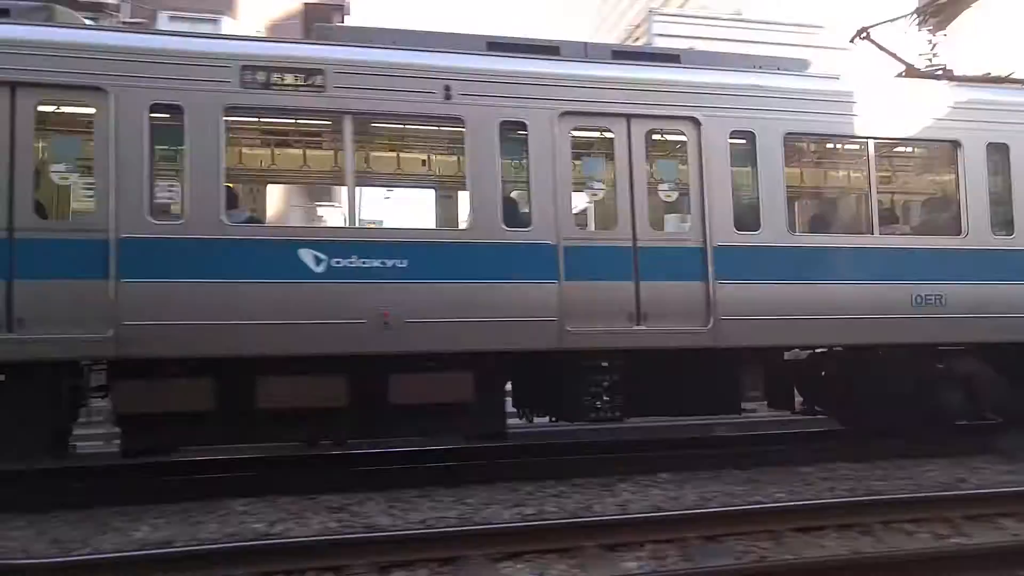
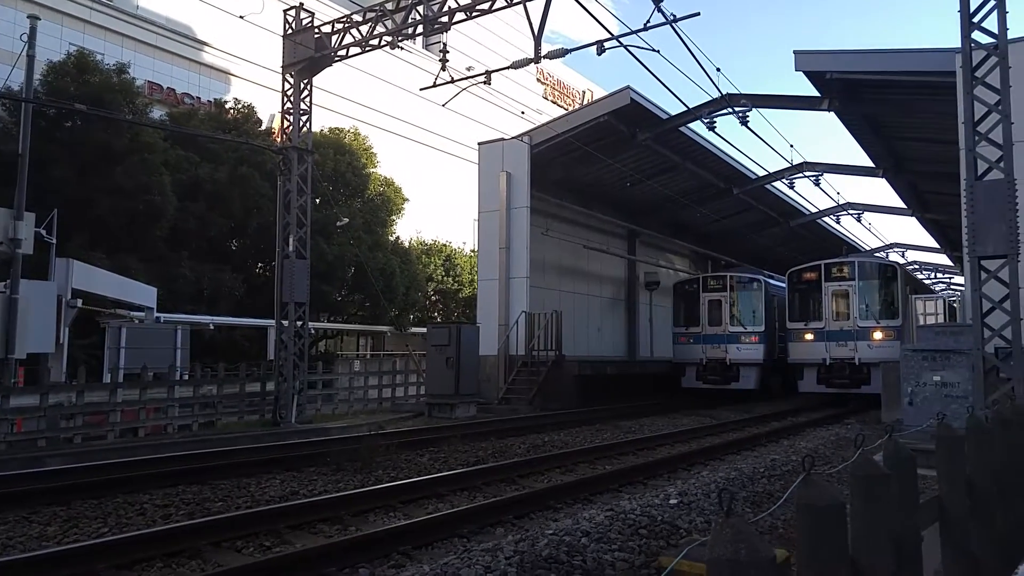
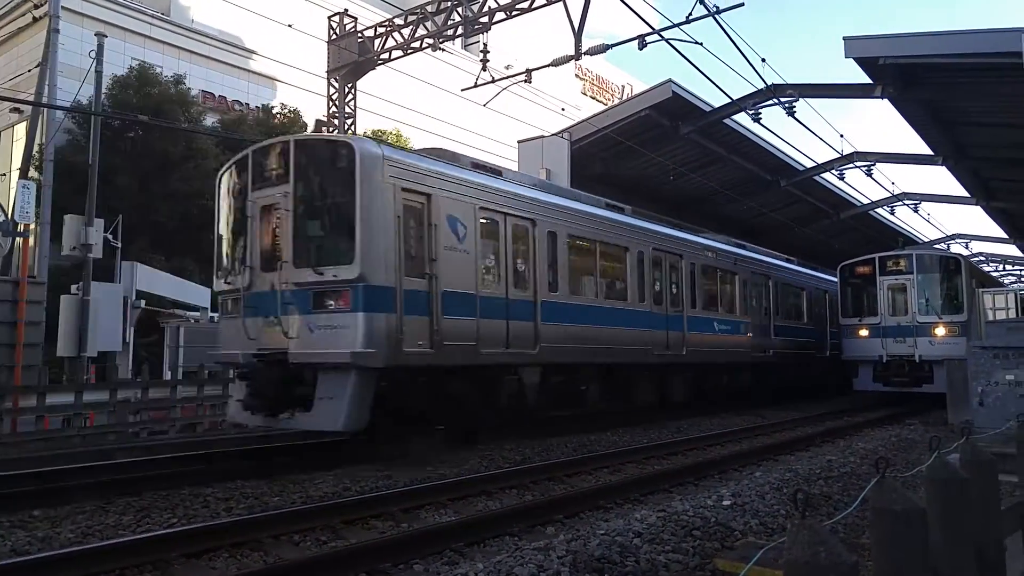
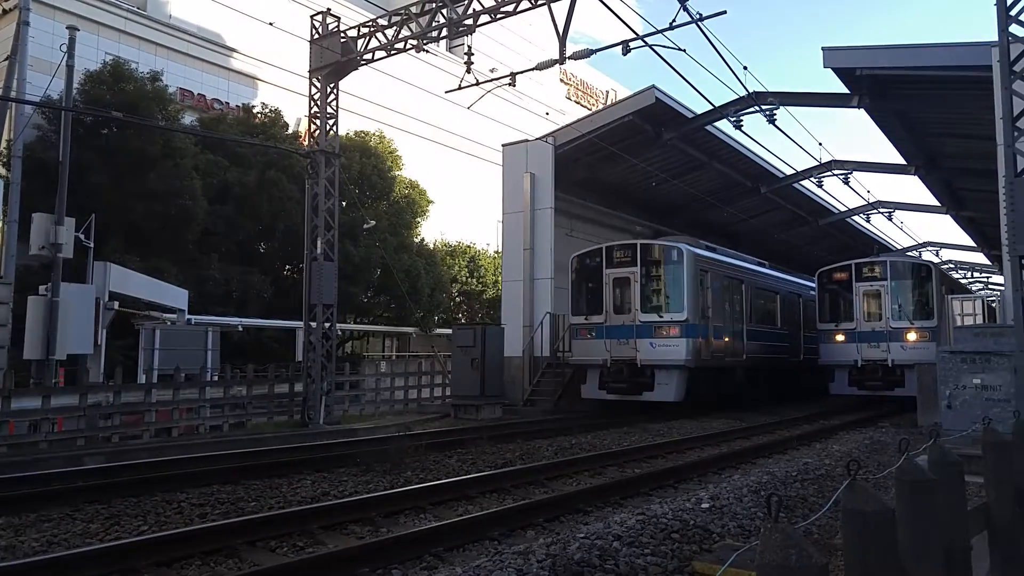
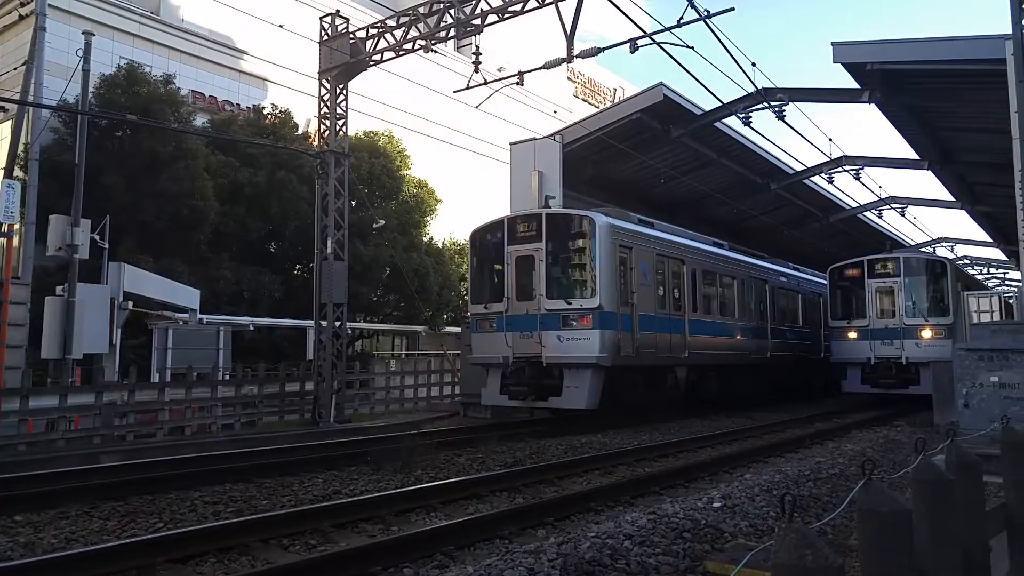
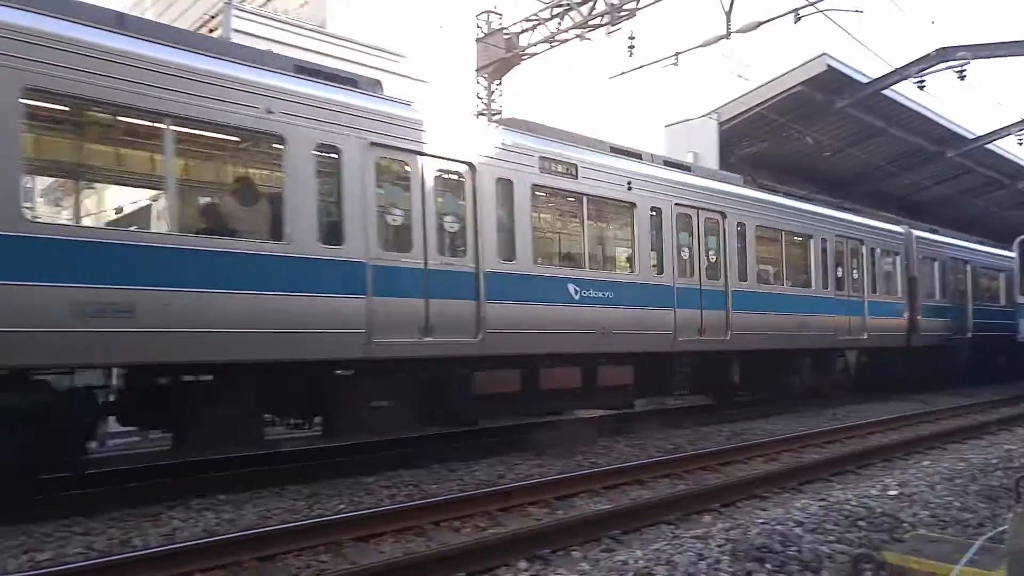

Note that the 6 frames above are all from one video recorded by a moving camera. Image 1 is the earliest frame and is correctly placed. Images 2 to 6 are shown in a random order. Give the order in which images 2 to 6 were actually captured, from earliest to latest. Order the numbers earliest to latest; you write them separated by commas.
6, 3, 5, 4, 2
